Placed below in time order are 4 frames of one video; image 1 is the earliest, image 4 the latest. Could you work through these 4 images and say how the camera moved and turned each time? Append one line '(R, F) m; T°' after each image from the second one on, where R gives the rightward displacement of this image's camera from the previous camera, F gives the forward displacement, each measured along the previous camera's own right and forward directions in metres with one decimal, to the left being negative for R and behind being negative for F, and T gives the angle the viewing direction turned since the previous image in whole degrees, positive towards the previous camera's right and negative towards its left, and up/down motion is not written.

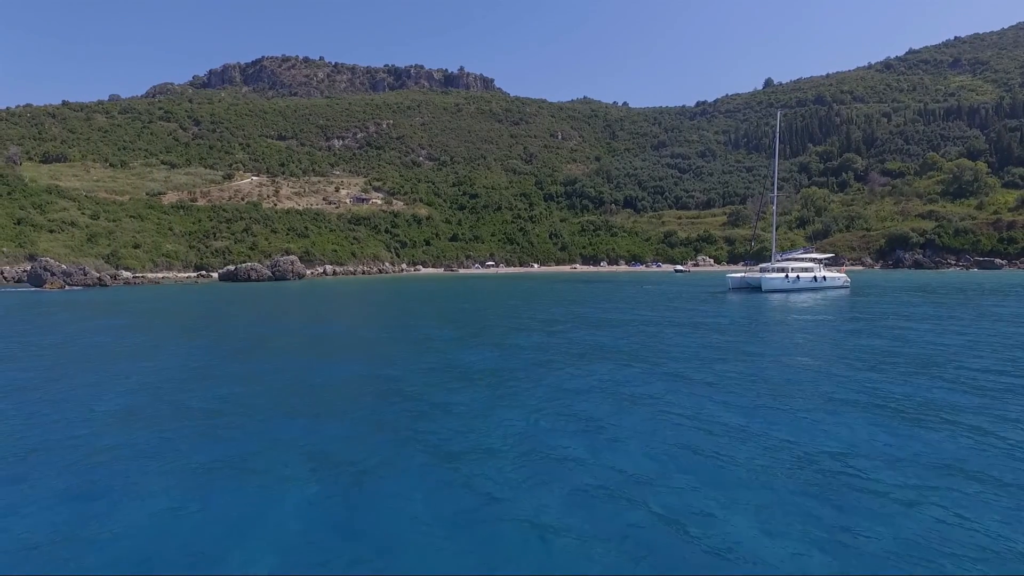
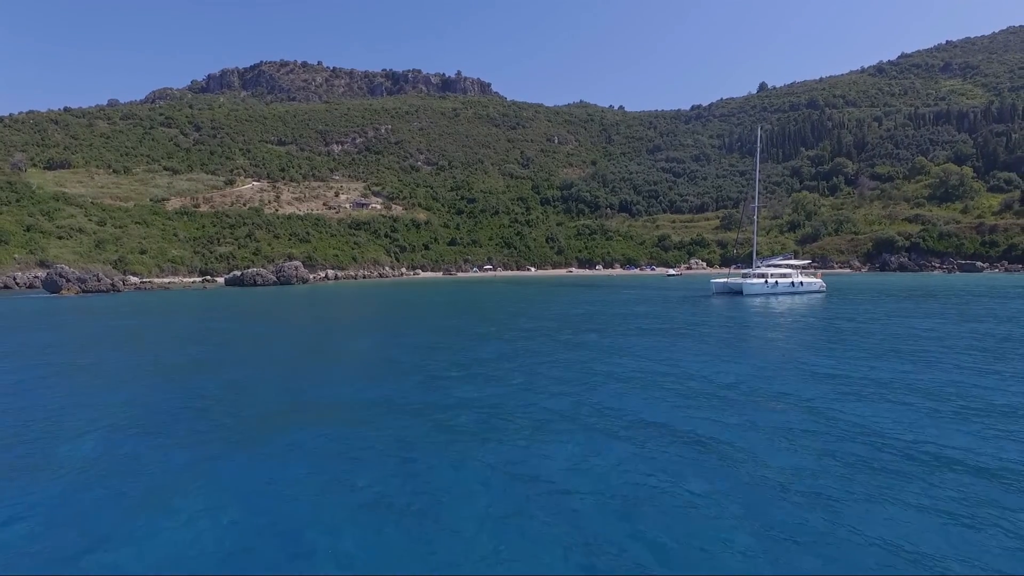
(0.0, -1.8) m; 0°
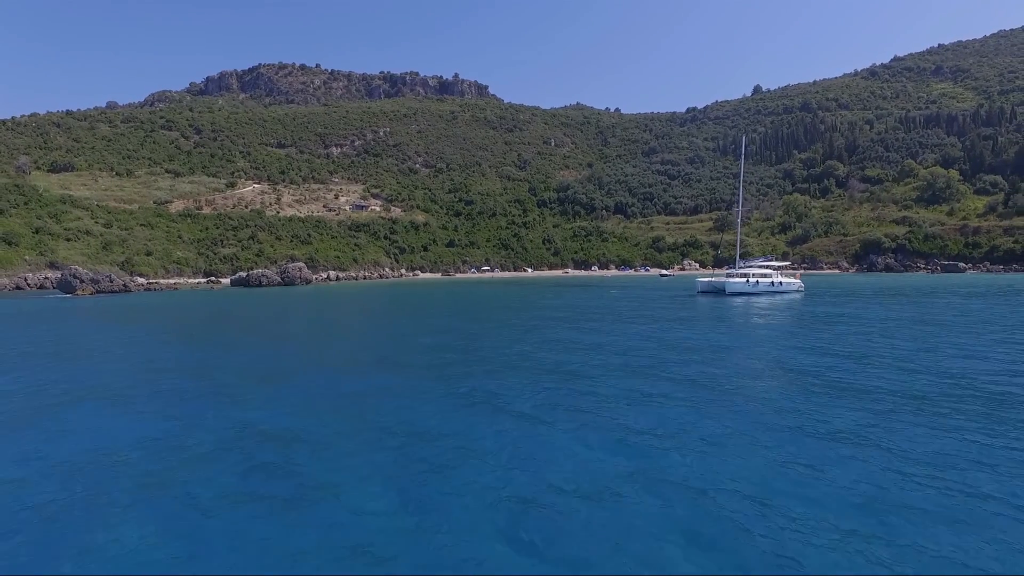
(0.0, -1.8) m; 0°
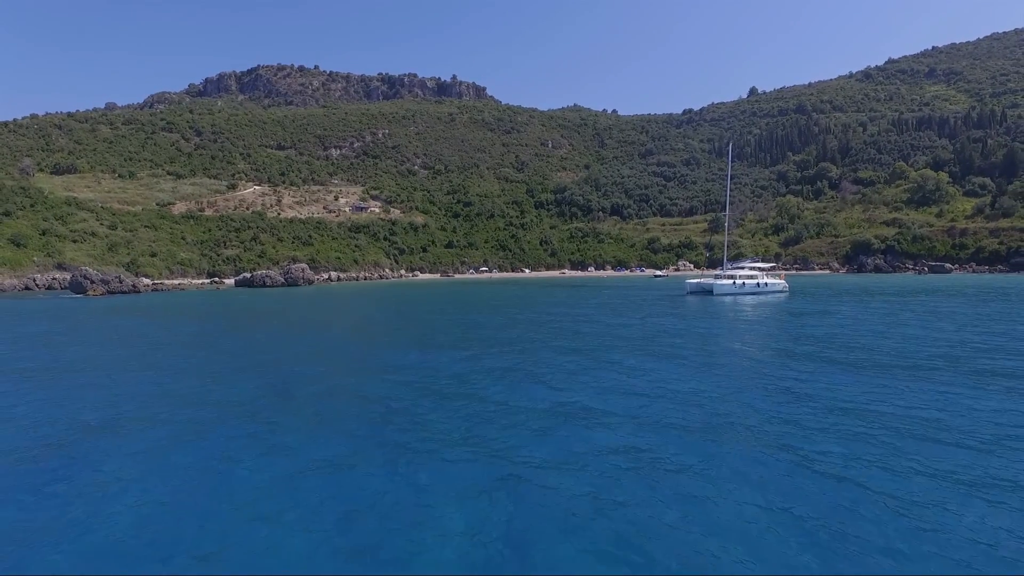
(0.0, -1.5) m; 0°
